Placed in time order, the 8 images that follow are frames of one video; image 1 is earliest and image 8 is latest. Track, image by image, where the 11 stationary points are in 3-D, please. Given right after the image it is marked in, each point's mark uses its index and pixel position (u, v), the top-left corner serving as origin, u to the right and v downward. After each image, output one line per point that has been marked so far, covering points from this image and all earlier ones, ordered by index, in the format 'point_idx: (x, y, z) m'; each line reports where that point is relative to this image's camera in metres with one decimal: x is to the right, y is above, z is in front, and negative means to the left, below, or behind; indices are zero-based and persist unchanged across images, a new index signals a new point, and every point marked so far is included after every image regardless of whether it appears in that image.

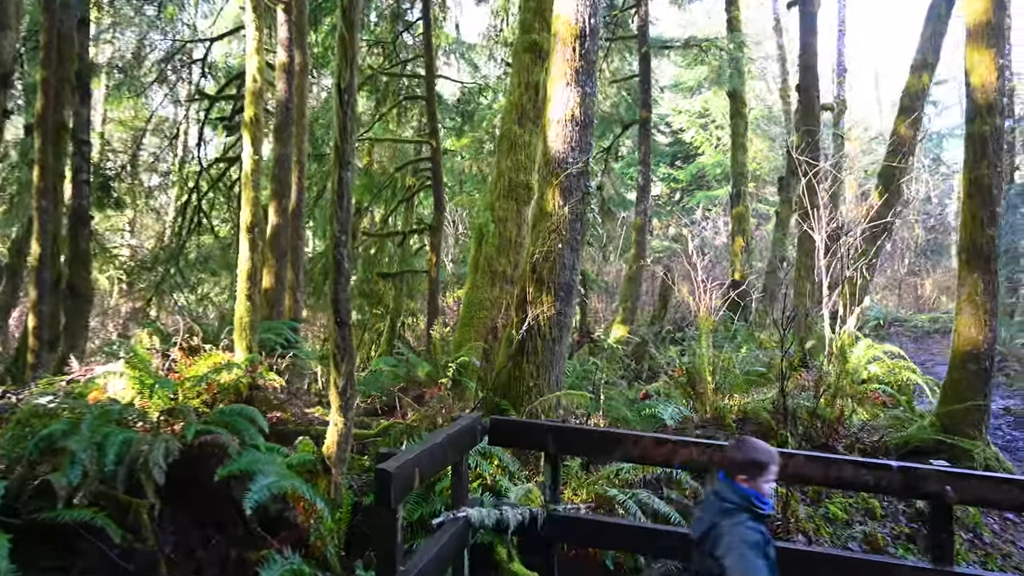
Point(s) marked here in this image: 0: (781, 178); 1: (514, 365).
0: (+6.7, +2.7, +17.3) m
1: (0.0, -0.7, +5.9) m
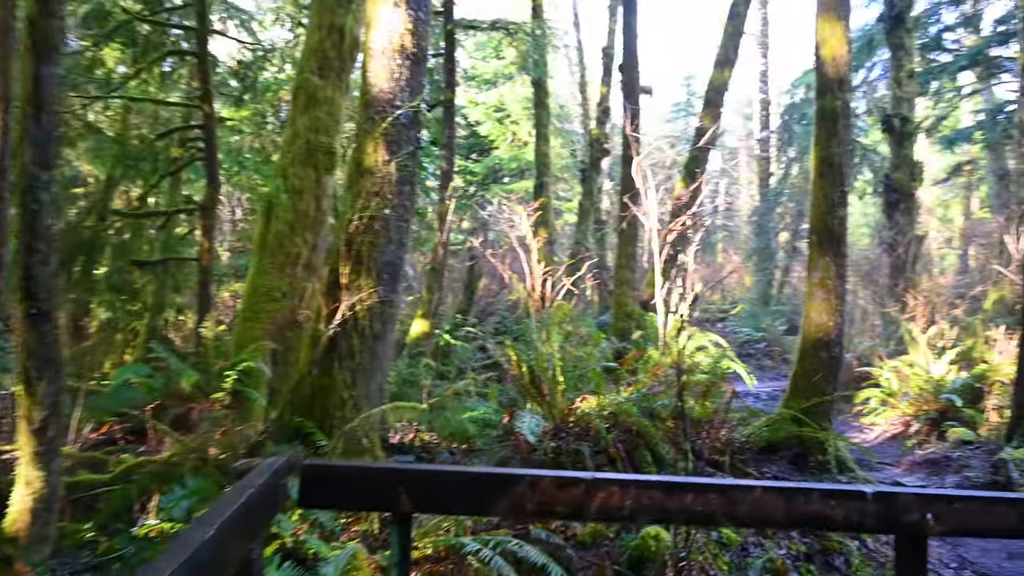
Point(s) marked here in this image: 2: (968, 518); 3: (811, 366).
0: (+1.8, +2.9, +17.3) m
1: (-1.2, -0.5, +4.5) m
2: (+1.6, -0.8, +2.5) m
3: (+2.7, -0.7, +6.3) m
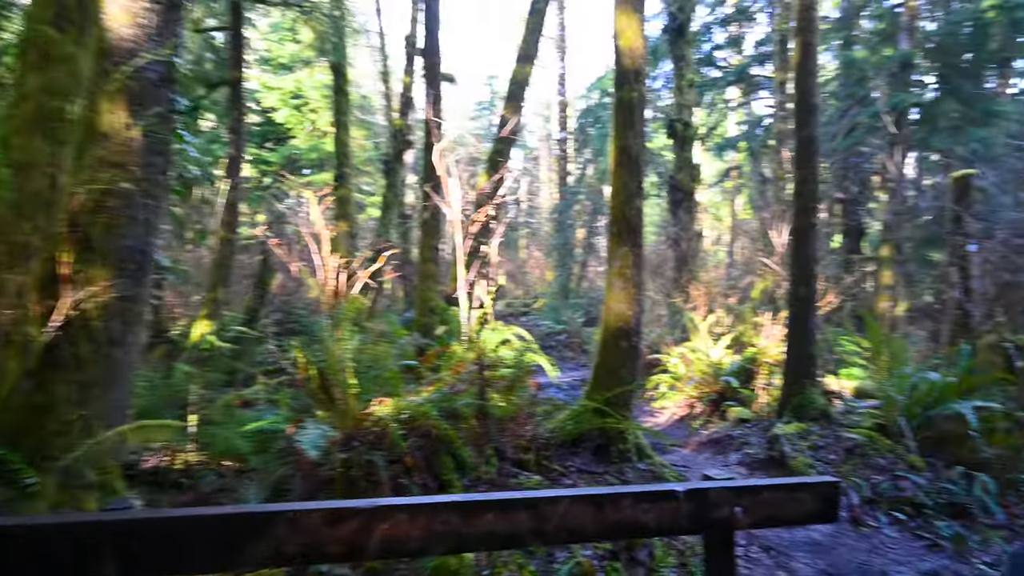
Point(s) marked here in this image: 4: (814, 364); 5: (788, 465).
0: (-3.0, +3.0, +16.6) m
1: (-2.4, -0.5, +3.5) m
2: (+0.9, -0.8, +2.4) m
3: (+0.9, -0.6, +6.3) m
4: (+3.3, -0.8, +7.6) m
5: (+2.5, -1.6, +6.3) m
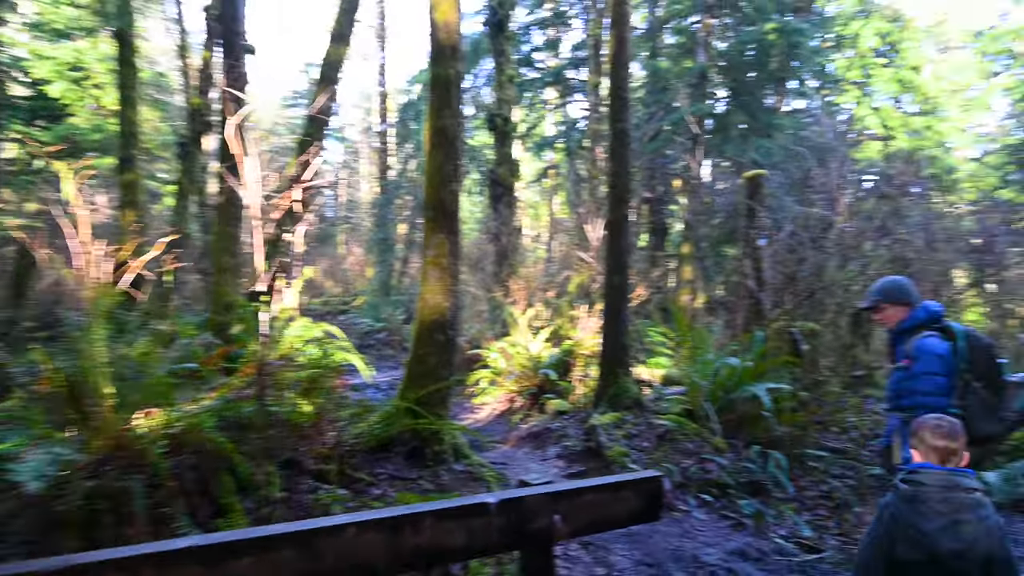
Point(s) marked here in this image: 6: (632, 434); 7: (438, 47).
0: (-7.1, +3.1, +14.9) m
1: (-3.2, -0.5, +2.4) m
2: (+0.2, -0.7, +2.1) m
3: (-0.7, -0.5, +5.9) m
4: (+1.3, -0.7, +7.8) m
5: (+0.8, -1.5, +6.3) m
6: (+1.1, -1.4, +6.7) m
7: (-0.6, +2.1, +6.0) m
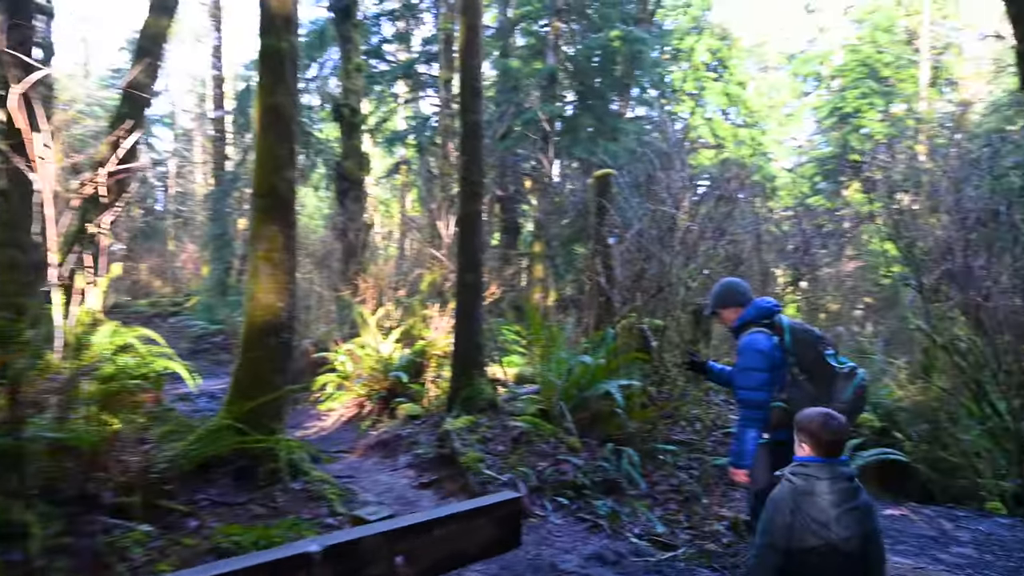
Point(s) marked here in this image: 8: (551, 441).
0: (-10.1, +3.1, +12.7) m
1: (-3.6, -0.5, +1.3) m
2: (-0.2, -0.7, +1.8) m
3: (-1.9, -0.5, +5.3) m
4: (-0.3, -0.7, +7.5) m
5: (-0.5, -1.5, +6.0) m
6: (-0.3, -1.4, +6.4) m
7: (-1.9, +2.1, +5.4) m
8: (+0.3, -1.4, +6.3) m
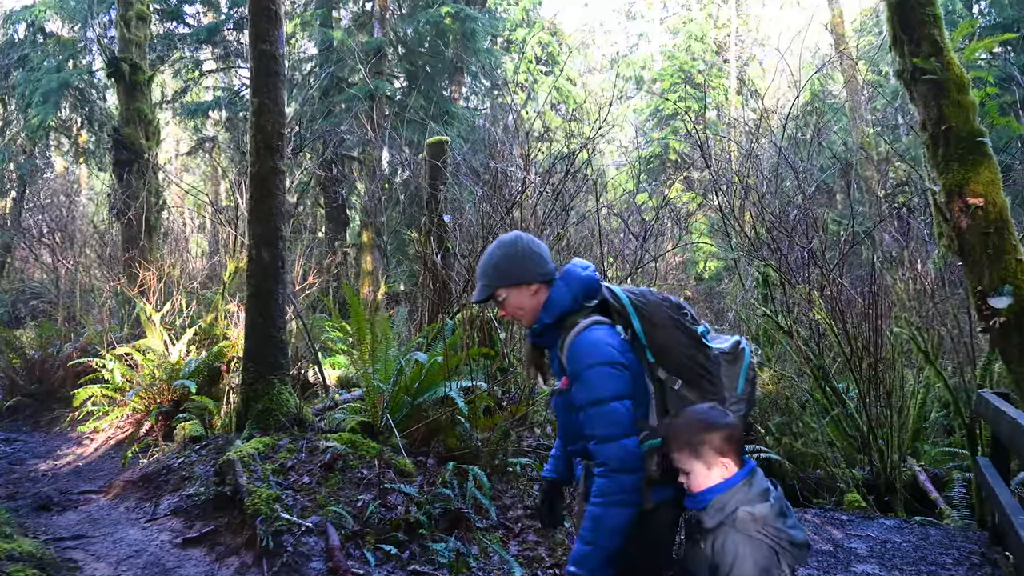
0: (-12.7, +3.1, +8.7) m
1: (-3.7, -0.4, -0.8) m
2: (-0.4, -0.5, +0.4) m
3: (-3.0, -0.4, +3.5) m
4: (-1.9, -0.6, +6.0) m
5: (-1.7, -1.4, +4.5) m
6: (-1.6, -1.2, +5.0) m
7: (-2.9, +2.2, +3.5) m
8: (-1.0, -1.2, +4.9) m
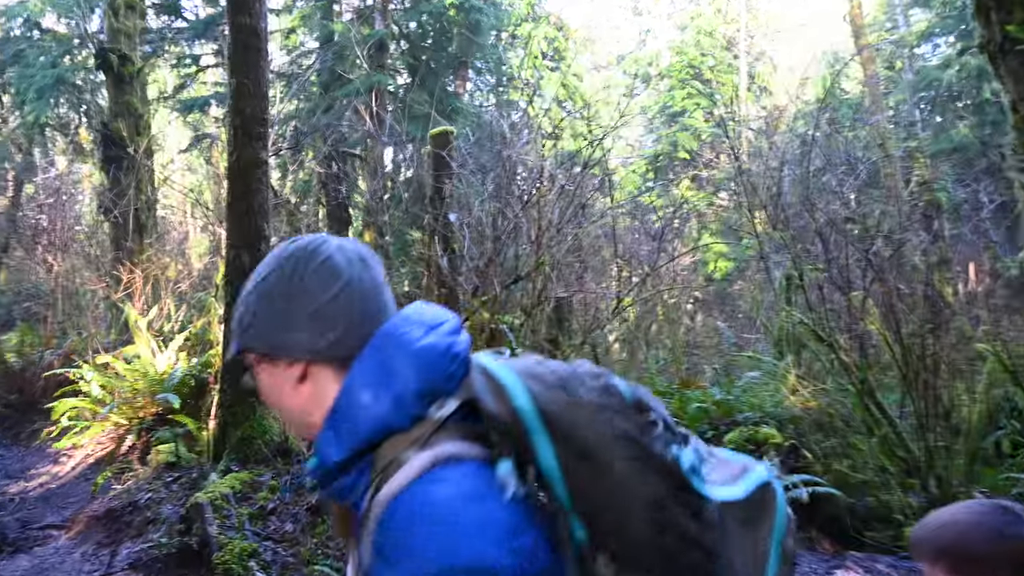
0: (-12.5, +3.1, +8.2) m
1: (-3.6, -0.4, -1.4) m
2: (-0.3, -0.6, -0.2) m
3: (-2.9, -0.5, +2.8) m
4: (-1.8, -0.6, +5.4) m
5: (-1.6, -1.4, +3.9) m
6: (-1.5, -1.3, +4.3) m
7: (-2.8, +2.2, +2.9) m
8: (-0.9, -1.3, +4.3) m
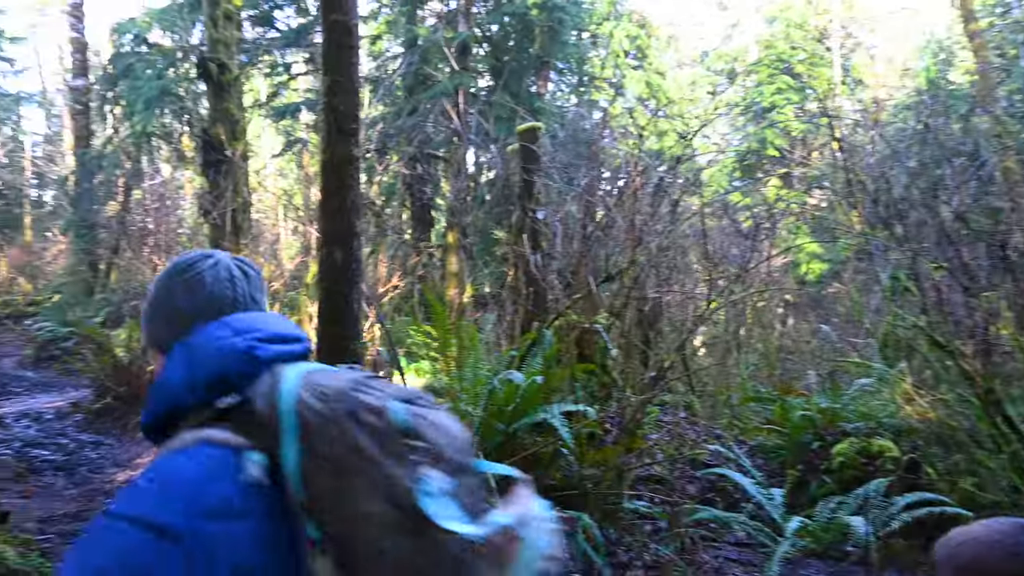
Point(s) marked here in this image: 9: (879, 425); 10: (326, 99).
0: (-11.4, +3.1, +9.4) m
1: (-3.6, -0.4, -1.2) m
2: (-0.3, -0.6, -0.3) m
3: (-2.4, -0.4, +3.0) m
4: (-1.1, -0.6, +5.4) m
5: (-1.1, -1.4, +3.9) m
6: (-0.9, -1.3, +4.3) m
7: (-2.4, +2.2, +3.0) m
8: (-0.3, -1.3, +4.2) m
9: (+3.8, -1.4, +7.3) m
10: (-1.3, +1.6, +5.4) m
